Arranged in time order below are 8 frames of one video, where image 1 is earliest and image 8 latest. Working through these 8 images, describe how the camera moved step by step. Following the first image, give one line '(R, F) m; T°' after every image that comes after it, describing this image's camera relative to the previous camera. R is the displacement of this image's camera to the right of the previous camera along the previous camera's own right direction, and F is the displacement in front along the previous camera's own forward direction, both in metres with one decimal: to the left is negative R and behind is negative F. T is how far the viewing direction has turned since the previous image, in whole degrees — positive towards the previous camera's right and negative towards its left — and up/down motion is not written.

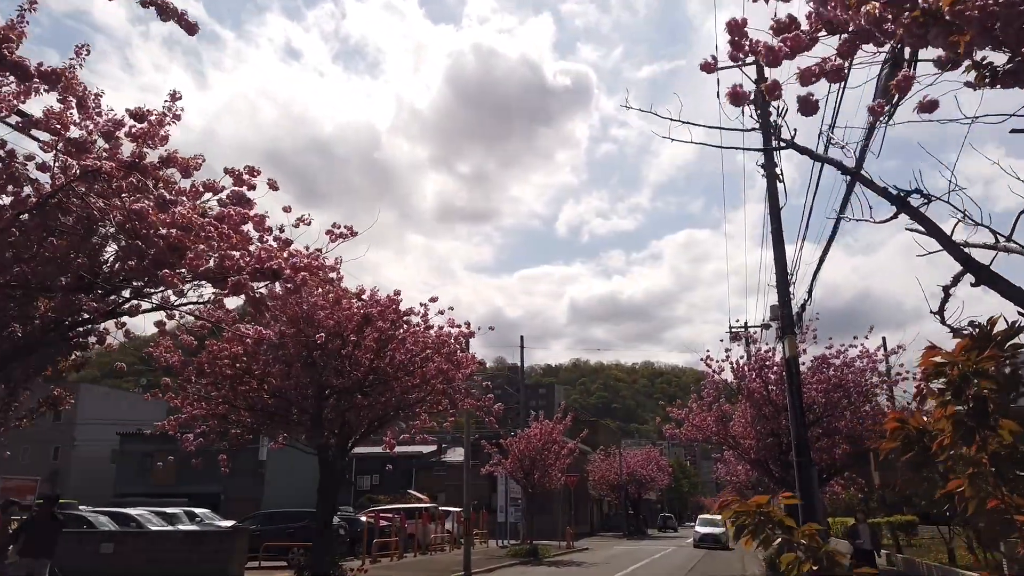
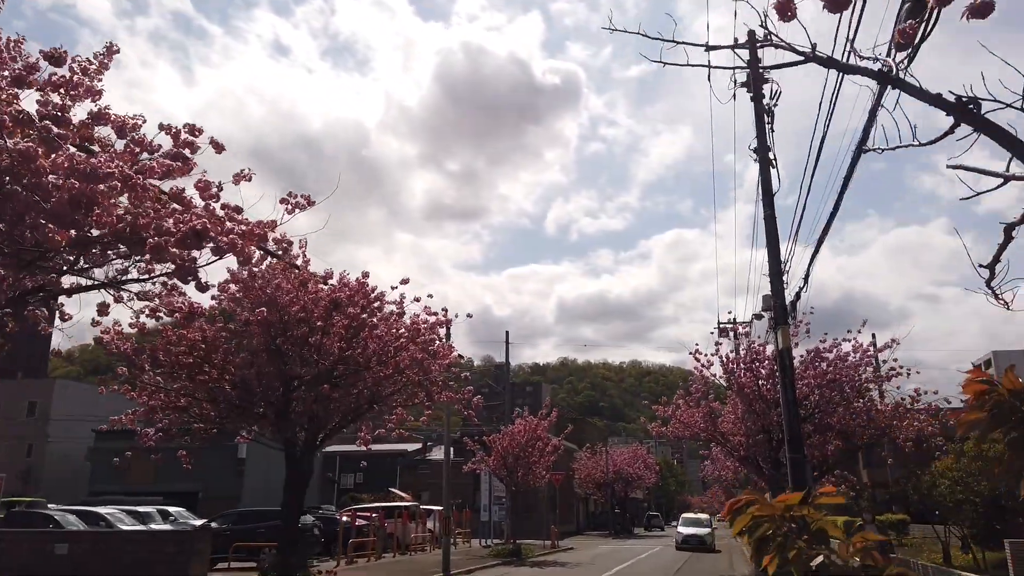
(+0.1, +0.7) m; +1°
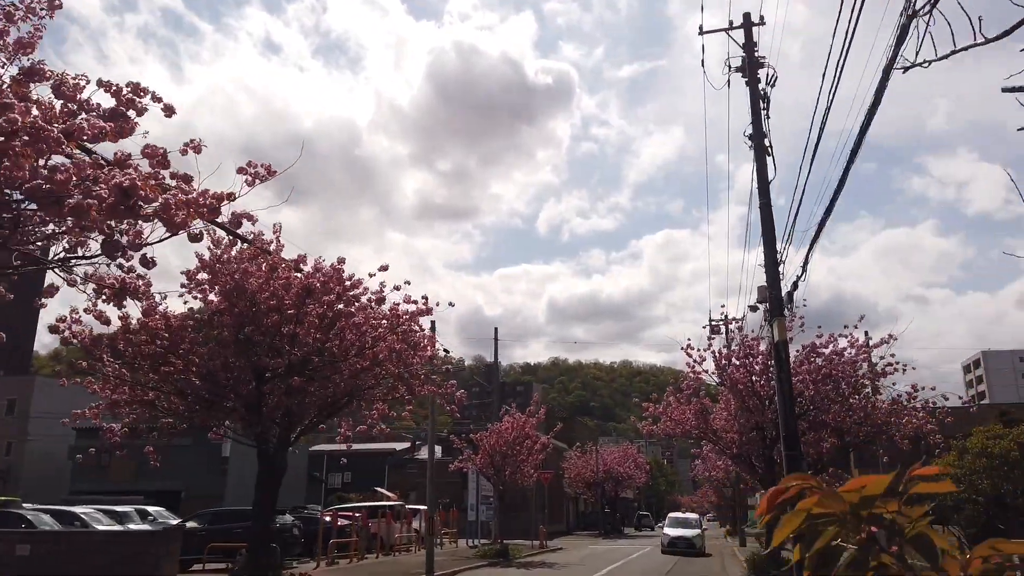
(+0.1, +0.6) m; +1°
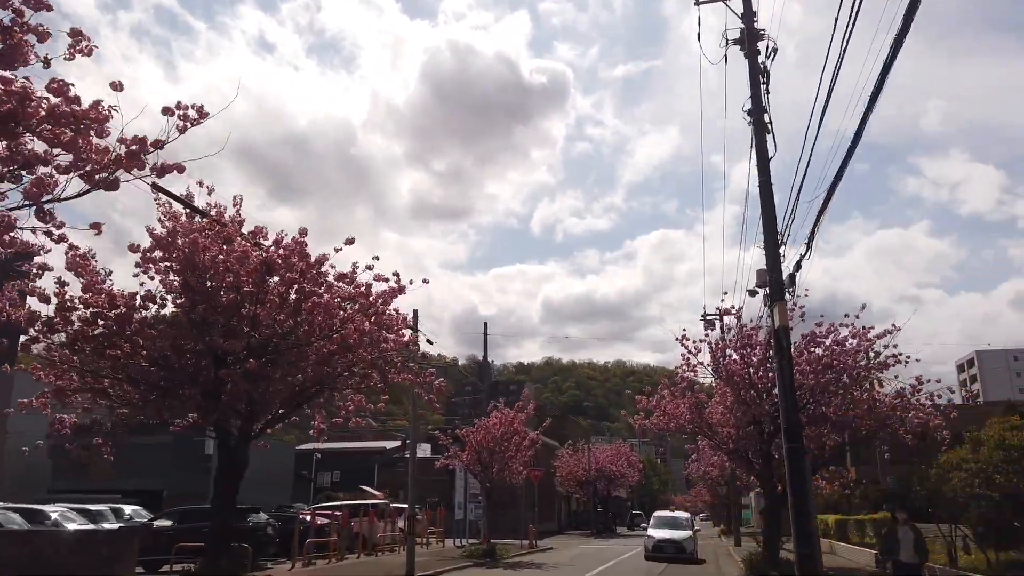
(+0.2, +0.8) m; 0°
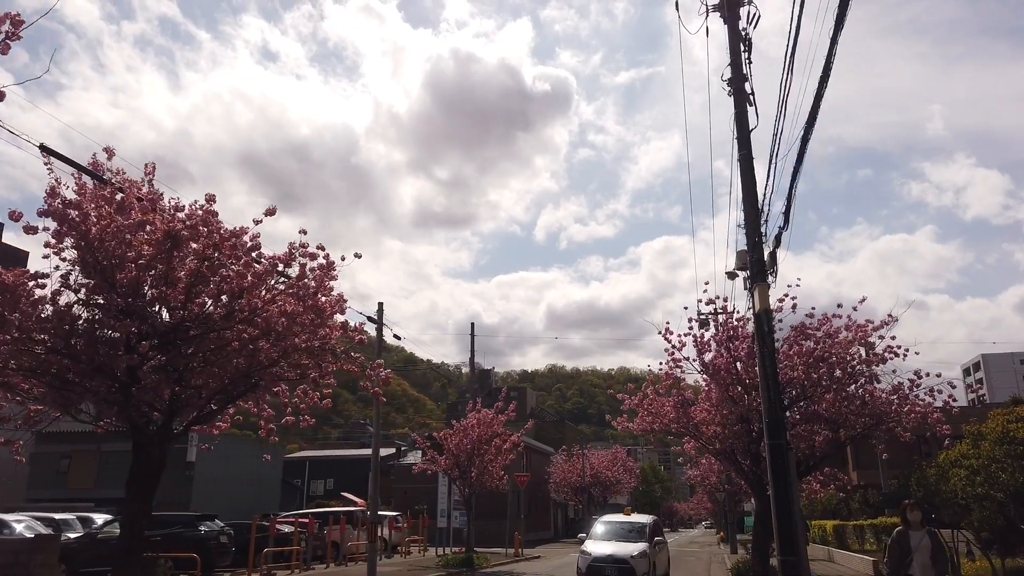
(+0.7, +1.1) m; 0°
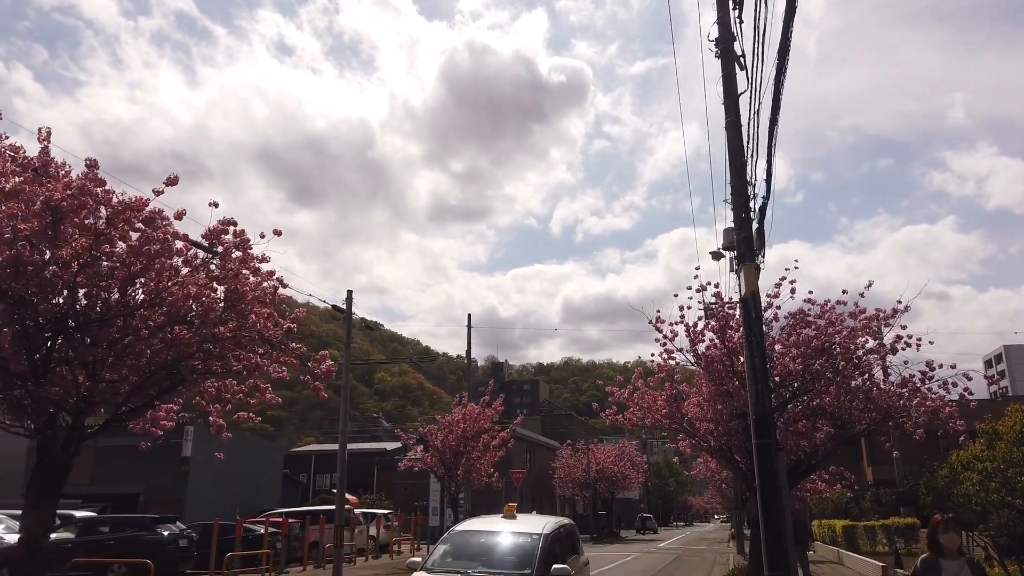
(+0.8, +1.1) m; -1°
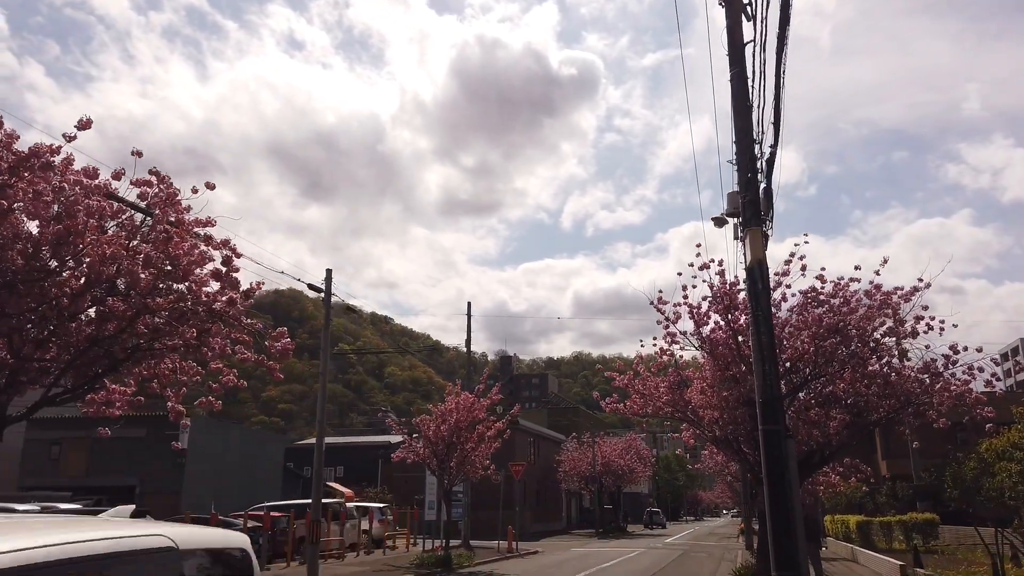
(+0.4, +1.0) m; -1°
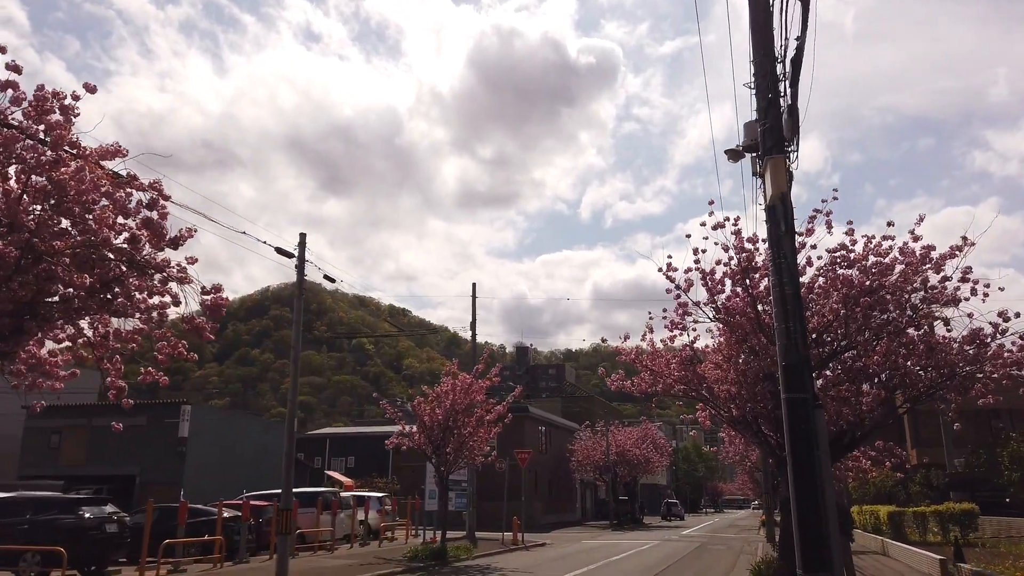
(+0.4, +1.4) m; -1°
